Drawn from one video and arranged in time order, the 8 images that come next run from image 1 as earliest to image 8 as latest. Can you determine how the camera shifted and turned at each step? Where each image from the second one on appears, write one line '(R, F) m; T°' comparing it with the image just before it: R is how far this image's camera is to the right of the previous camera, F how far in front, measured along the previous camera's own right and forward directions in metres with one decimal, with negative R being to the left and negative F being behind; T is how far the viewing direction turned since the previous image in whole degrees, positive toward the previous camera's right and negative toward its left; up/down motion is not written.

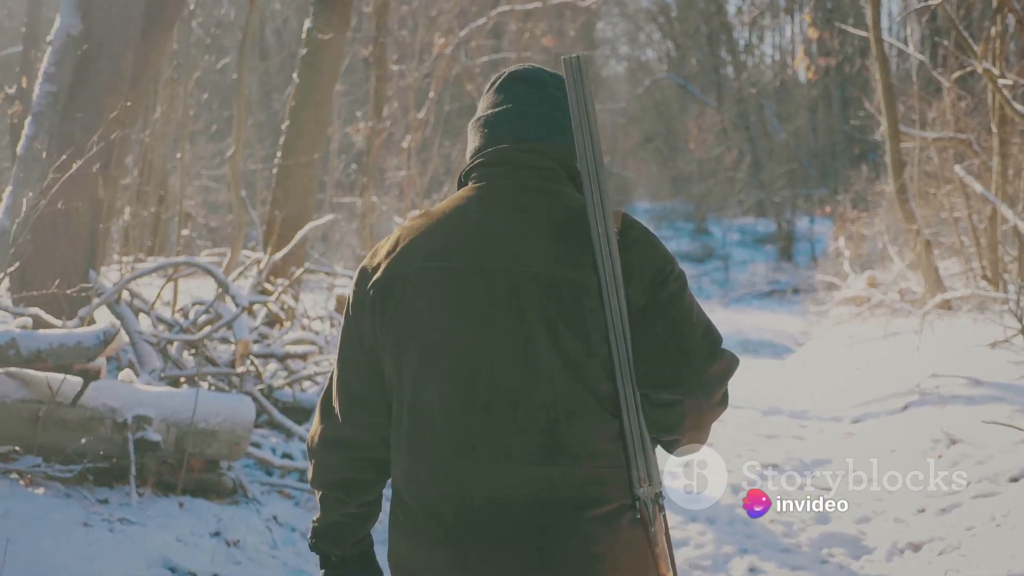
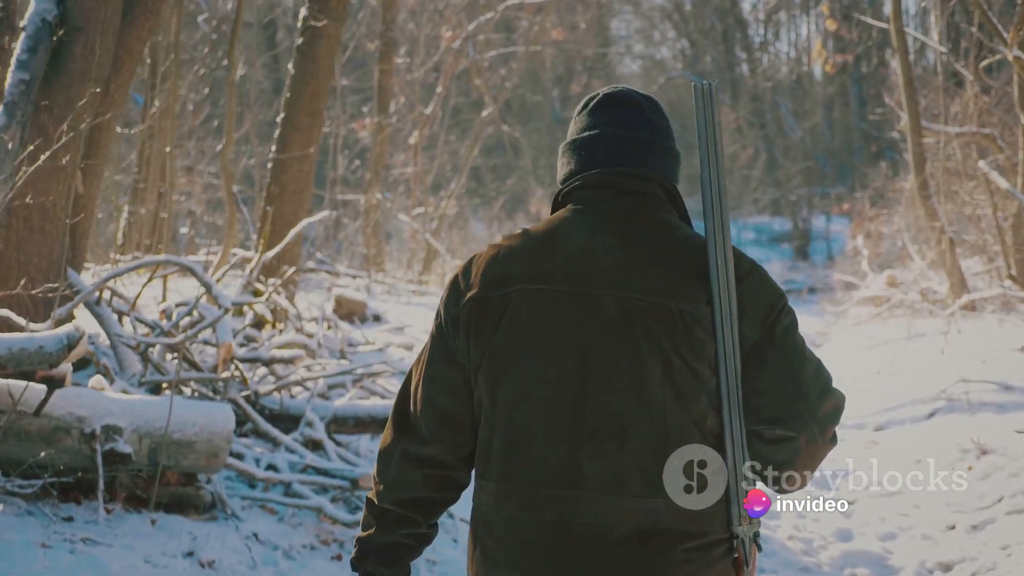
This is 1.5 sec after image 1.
(+0.1, +0.4) m; -1°
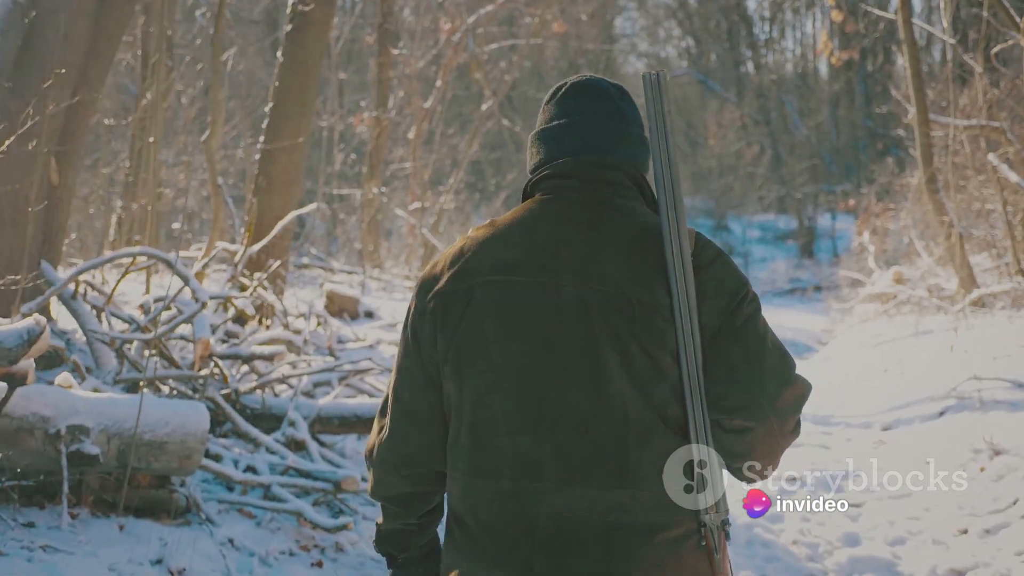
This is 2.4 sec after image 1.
(+0.1, +0.3) m; 0°
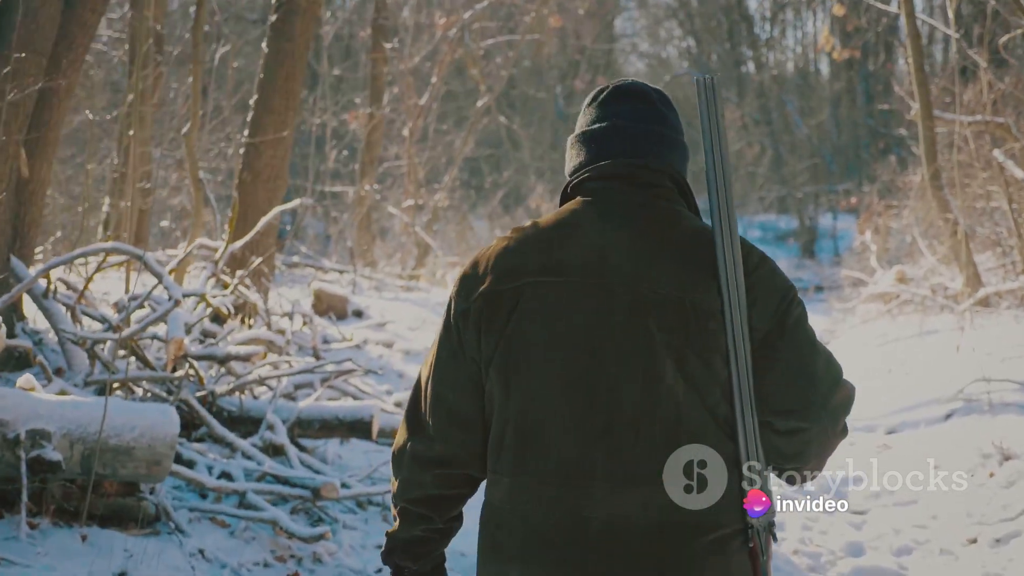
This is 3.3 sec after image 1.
(+0.1, +0.3) m; 0°
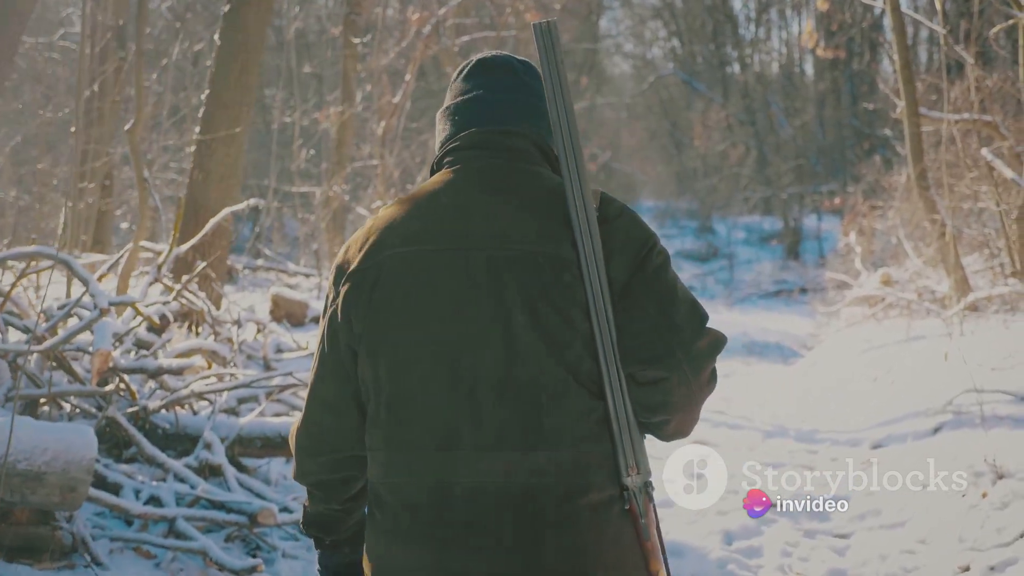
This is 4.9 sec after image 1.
(+0.2, +0.4) m; +1°
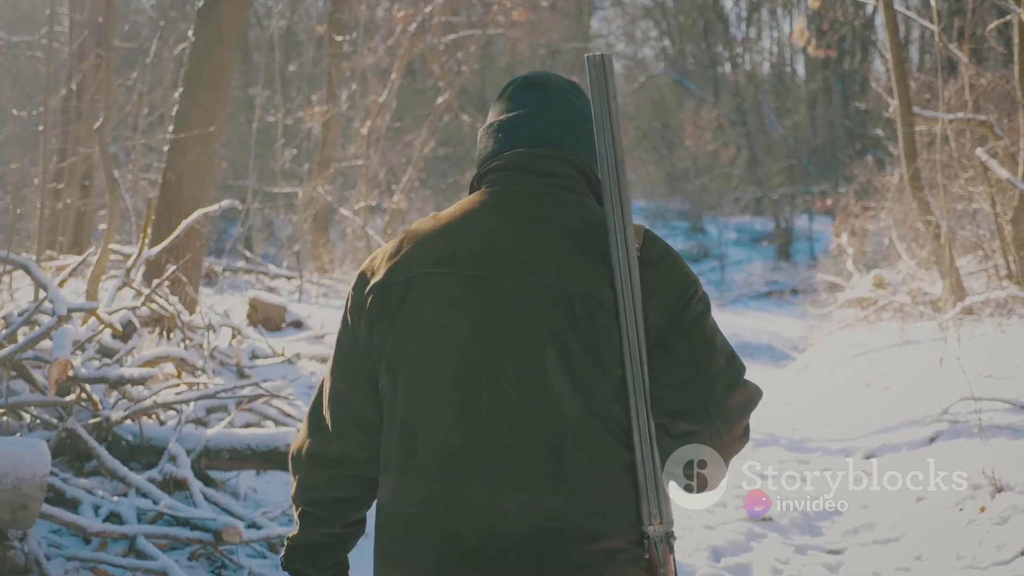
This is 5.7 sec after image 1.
(+0.1, +0.2) m; 0°
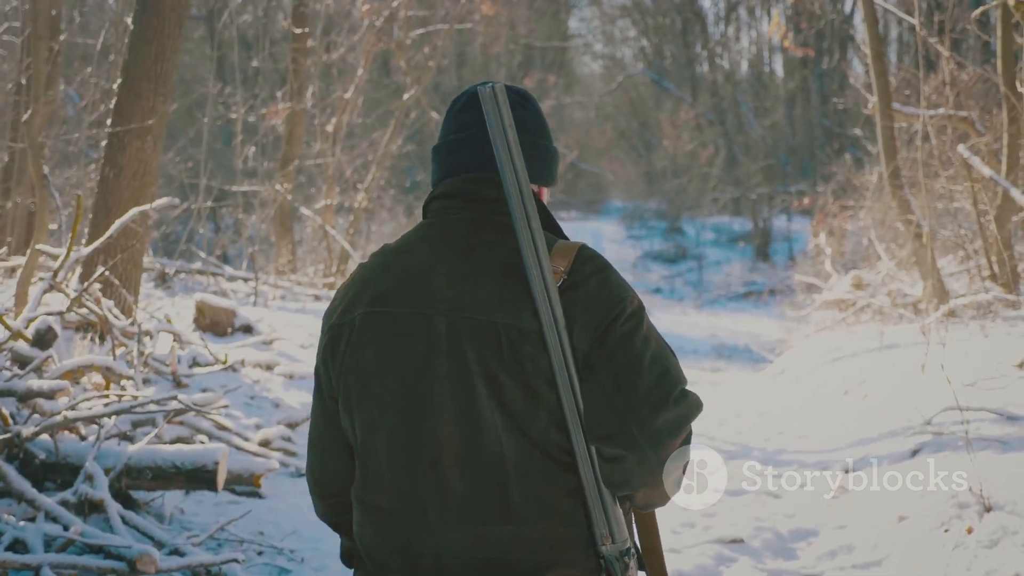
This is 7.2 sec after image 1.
(+0.2, +0.4) m; +1°
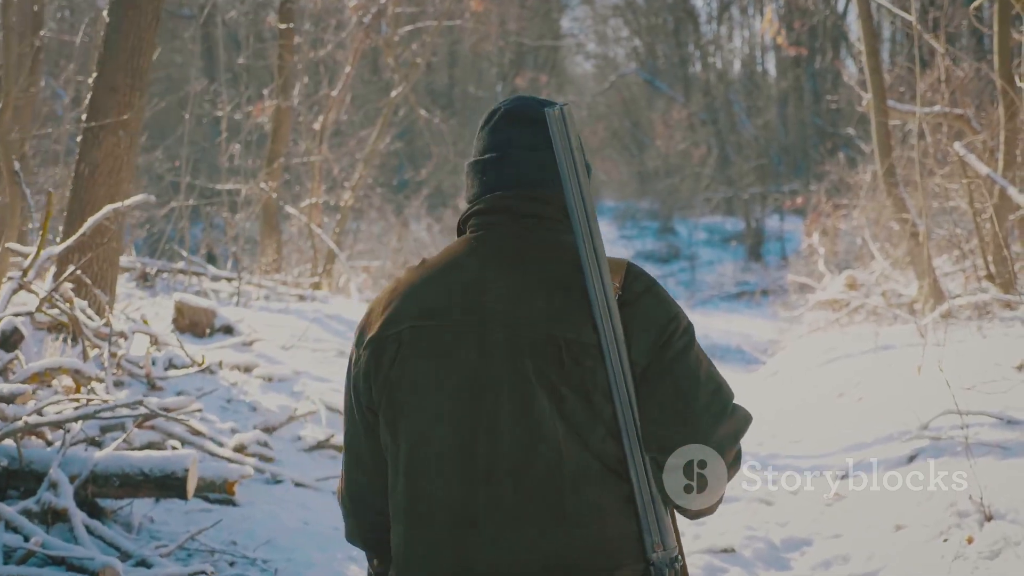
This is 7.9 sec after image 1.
(0.0, +0.2) m; 0°
